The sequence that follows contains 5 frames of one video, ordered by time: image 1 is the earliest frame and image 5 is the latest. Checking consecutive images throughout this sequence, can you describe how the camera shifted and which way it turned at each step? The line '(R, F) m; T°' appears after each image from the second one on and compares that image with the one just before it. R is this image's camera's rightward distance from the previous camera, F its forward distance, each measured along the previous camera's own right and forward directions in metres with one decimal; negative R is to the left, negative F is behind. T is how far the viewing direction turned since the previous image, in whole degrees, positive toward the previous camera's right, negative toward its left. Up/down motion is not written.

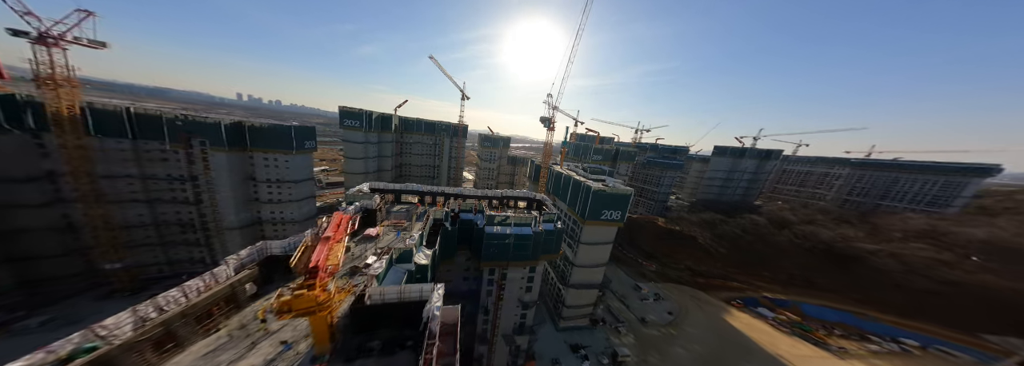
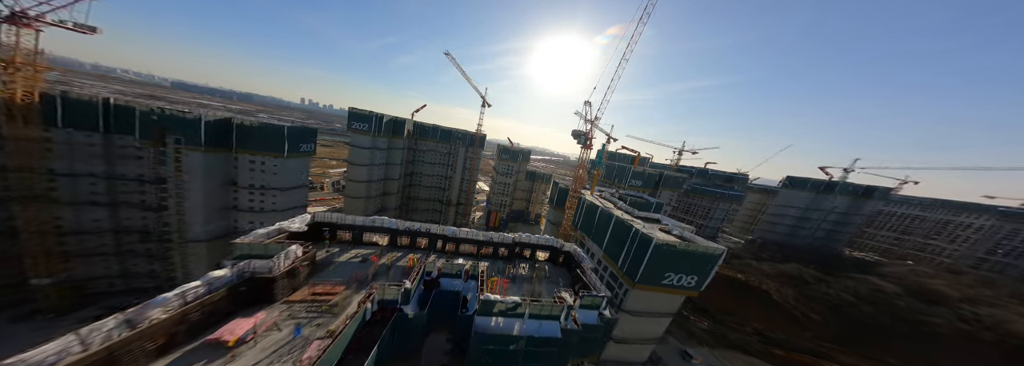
(+0.5, +9.7) m; -7°
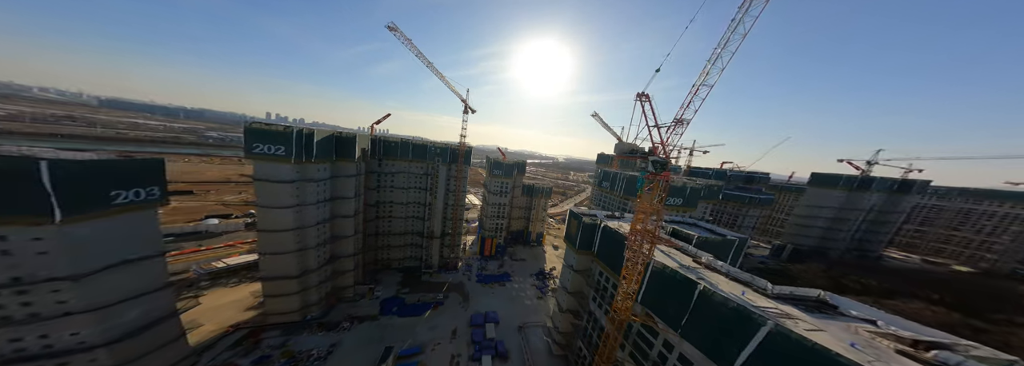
(-2.4, +17.1) m; +3°
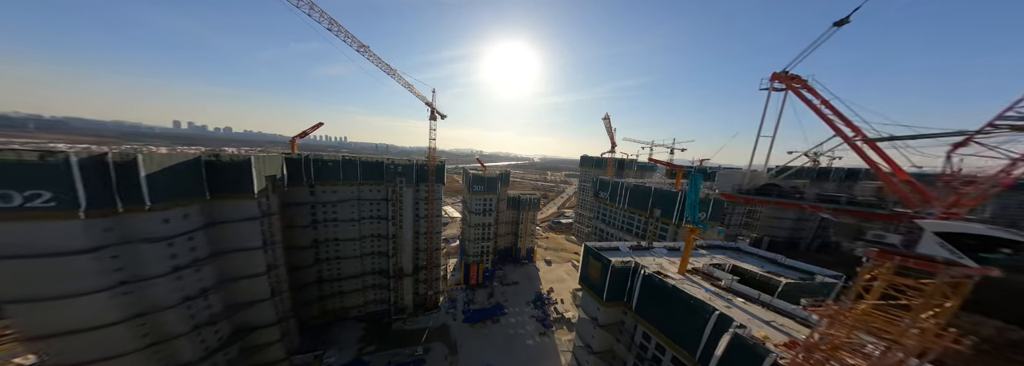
(-4.2, +11.9) m; +7°
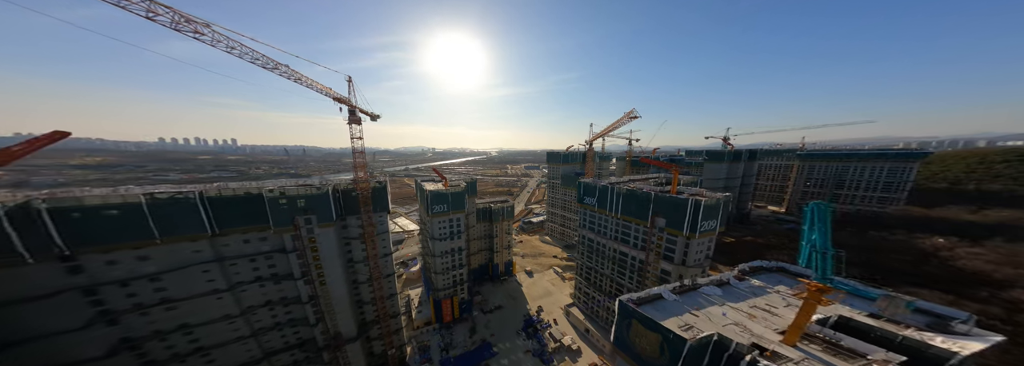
(-5.0, +14.0) m; +12°
